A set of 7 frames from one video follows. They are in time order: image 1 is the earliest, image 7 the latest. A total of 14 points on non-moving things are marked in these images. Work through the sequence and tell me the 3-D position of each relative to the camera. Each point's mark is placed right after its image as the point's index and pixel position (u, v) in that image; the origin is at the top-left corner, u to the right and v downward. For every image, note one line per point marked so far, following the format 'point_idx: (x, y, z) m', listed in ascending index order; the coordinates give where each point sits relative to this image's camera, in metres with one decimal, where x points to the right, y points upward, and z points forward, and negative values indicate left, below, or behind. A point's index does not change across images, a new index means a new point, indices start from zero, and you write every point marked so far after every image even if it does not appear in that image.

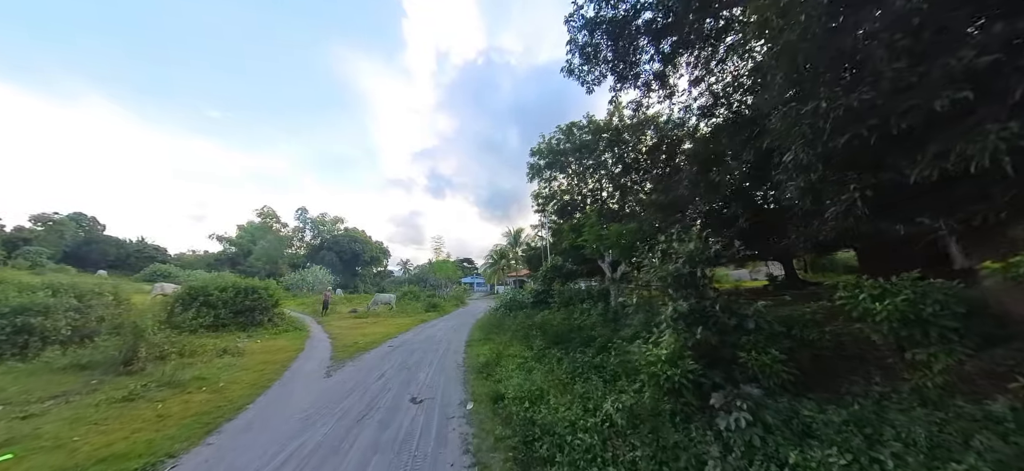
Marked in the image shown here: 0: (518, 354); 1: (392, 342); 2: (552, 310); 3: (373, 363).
0: (+0.1, -2.5, +6.6) m
1: (-3.3, -3.0, +8.8) m
2: (+1.4, -2.6, +10.8) m
3: (-2.9, -2.6, +6.4) m
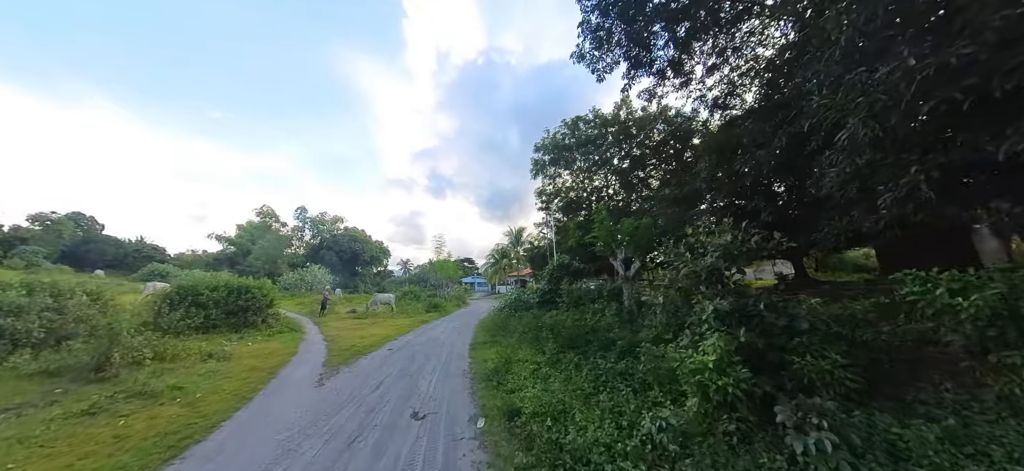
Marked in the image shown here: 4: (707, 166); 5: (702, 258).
0: (+0.3, -2.4, +6.0) m
1: (-3.1, -2.8, +8.2) m
2: (+1.6, -2.4, +10.2) m
3: (-2.6, -2.5, +5.8) m
4: (+5.5, +1.9, +8.8) m
5: (+3.3, -0.4, +5.3) m
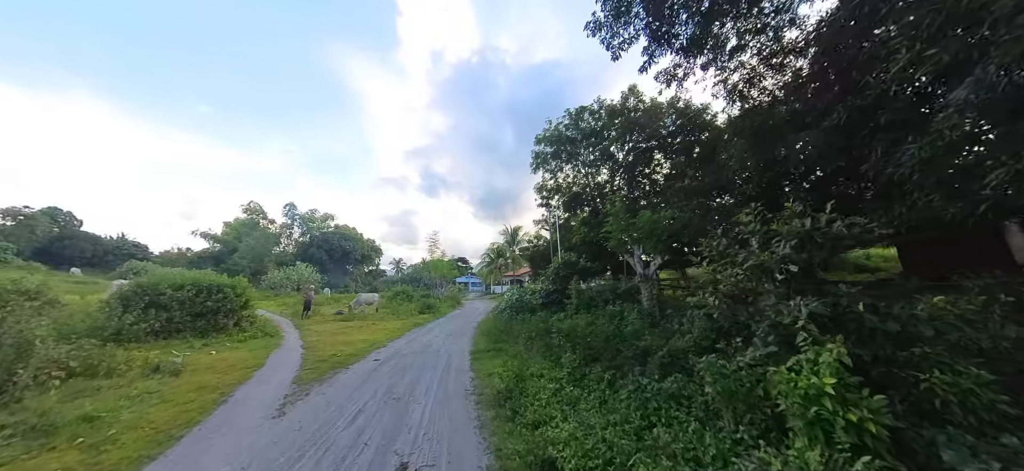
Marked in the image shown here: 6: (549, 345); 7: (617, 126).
0: (+0.5, -2.2, +4.9) m
1: (-3.0, -2.6, +7.0) m
2: (+1.7, -2.3, +9.1) m
3: (-2.4, -2.3, +4.7) m
4: (+5.6, +2.1, +7.9) m
5: (+3.5, -0.2, +4.3) m
6: (+0.8, -2.3, +6.6) m
7: (+5.1, +5.3, +15.3) m
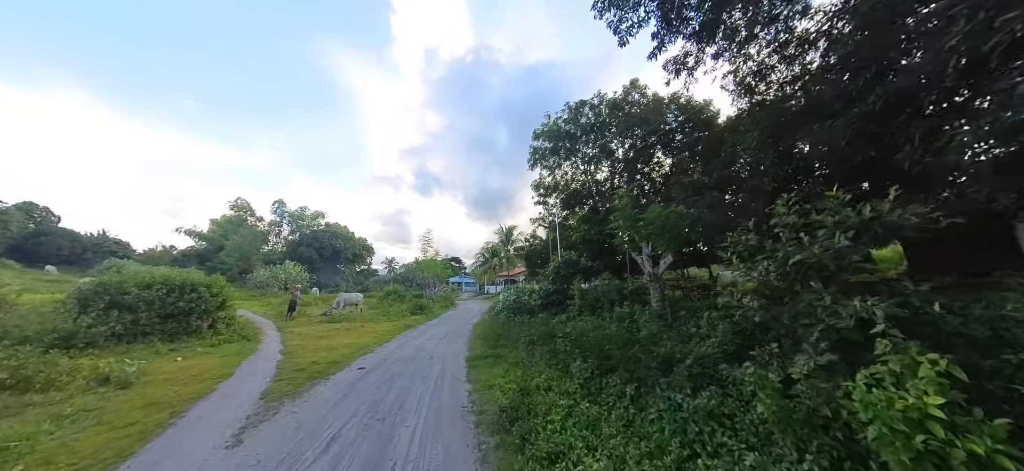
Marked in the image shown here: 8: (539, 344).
0: (+0.6, -2.1, +4.3) m
1: (-3.0, -2.5, +6.3) m
2: (+1.6, -2.2, +8.5) m
3: (-2.4, -2.2, +4.0) m
4: (+5.6, +2.1, +7.4) m
5: (+3.6, -0.1, +3.7) m
6: (+0.8, -2.2, +6.0) m
7: (+5.0, +5.3, +14.8) m
8: (+0.6, -2.4, +6.9) m
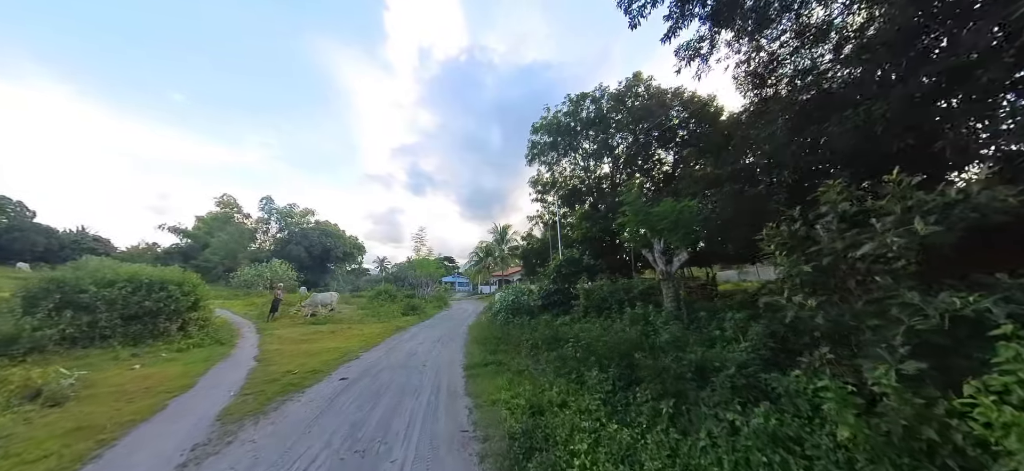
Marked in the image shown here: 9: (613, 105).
0: (+0.7, -2.0, +3.7) m
1: (-2.9, -2.4, +5.6) m
2: (+1.7, -2.1, +7.9) m
3: (-2.3, -2.0, +3.3) m
4: (+5.7, +2.2, +6.8) m
5: (+3.7, 0.0, +3.2) m
6: (+0.9, -2.1, +5.3) m
7: (+4.9, +5.4, +14.2) m
8: (+0.6, -2.2, +6.3) m
9: (+4.6, +6.0, +14.5) m
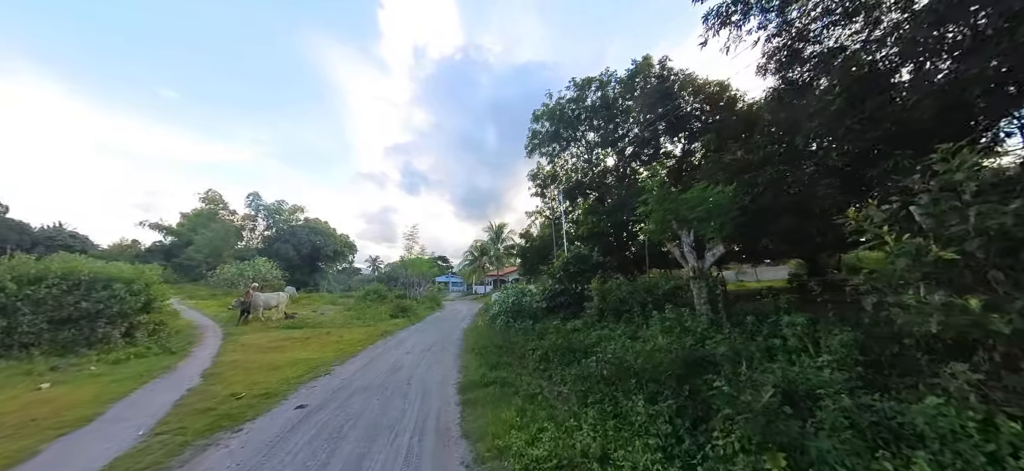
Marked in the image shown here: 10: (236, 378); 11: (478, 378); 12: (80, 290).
0: (+0.8, -1.8, +2.5) m
1: (-2.8, -2.2, +4.4) m
2: (+1.7, -1.9, +6.8) m
3: (-2.1, -1.8, +2.1) m
4: (+5.8, +2.4, +5.8) m
5: (+3.9, +0.2, +2.1) m
6: (+1.0, -1.9, +4.2) m
7: (+4.9, +5.6, +13.2) m
8: (+0.7, -2.1, +5.1) m
9: (+4.6, +6.1, +13.4) m
10: (-4.5, -2.3, +5.1) m
11: (-0.5, -2.2, +4.9) m
12: (-10.3, -1.3, +7.6) m
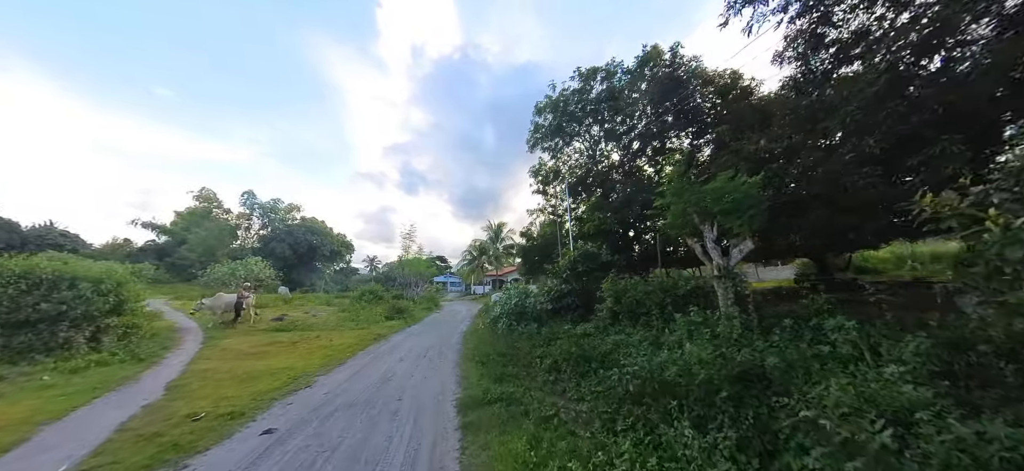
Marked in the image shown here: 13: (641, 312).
0: (+1.0, -1.7, +1.9) m
1: (-2.7, -2.0, +3.7) m
2: (+1.8, -1.8, +6.2) m
3: (-2.0, -1.7, +1.5) m
4: (+5.9, +2.5, +5.2) m
5: (+4.0, +0.2, +1.5) m
6: (+1.1, -1.8, +3.6) m
7: (+5.0, +5.7, +12.6) m
8: (+0.8, -2.0, +4.5) m
9: (+4.7, +6.2, +12.8) m
10: (-4.4, -2.2, +4.4) m
11: (-0.4, -2.1, +4.2) m
12: (-10.2, -1.2, +6.9) m
13: (+2.5, -1.6, +6.3) m
